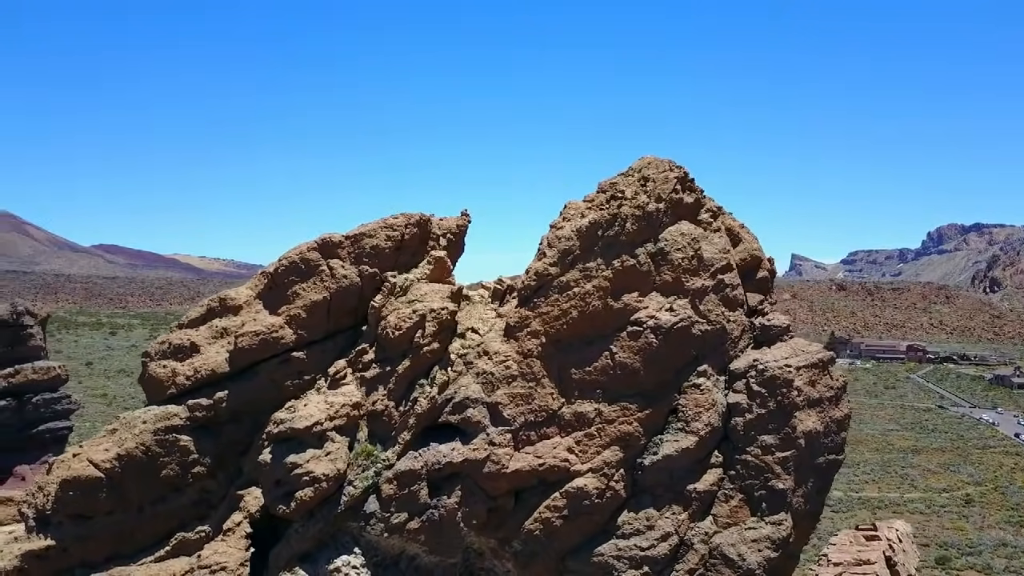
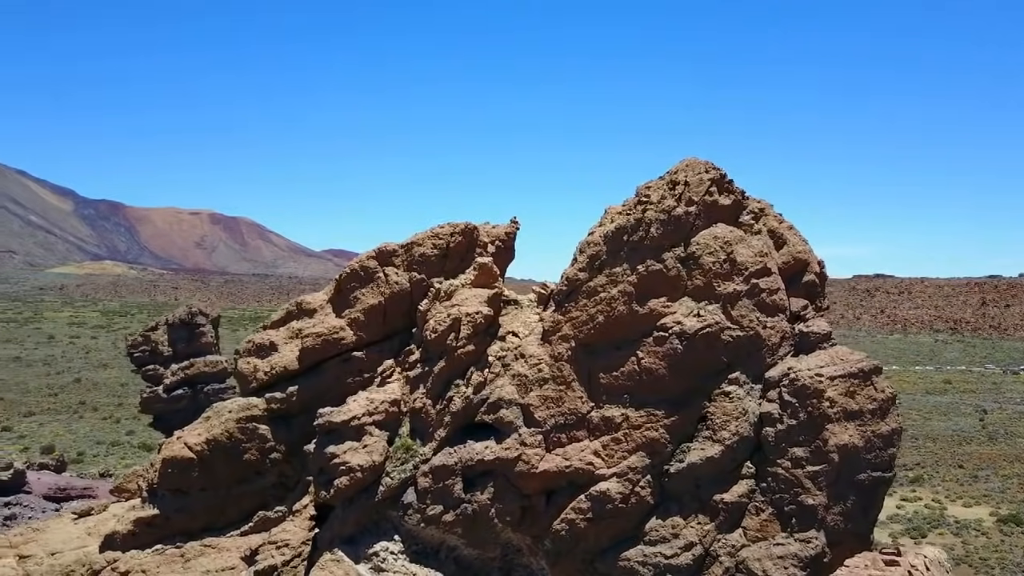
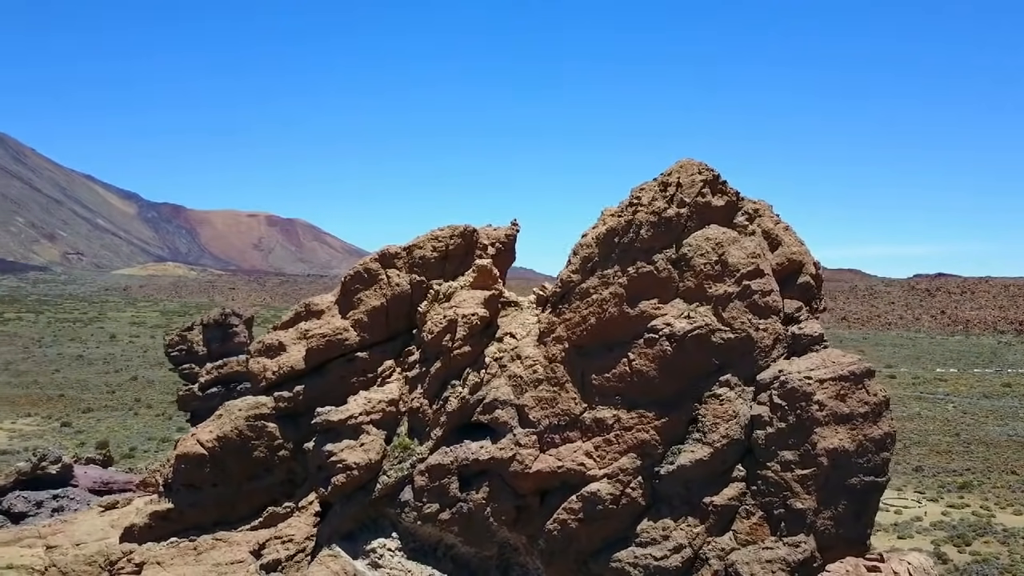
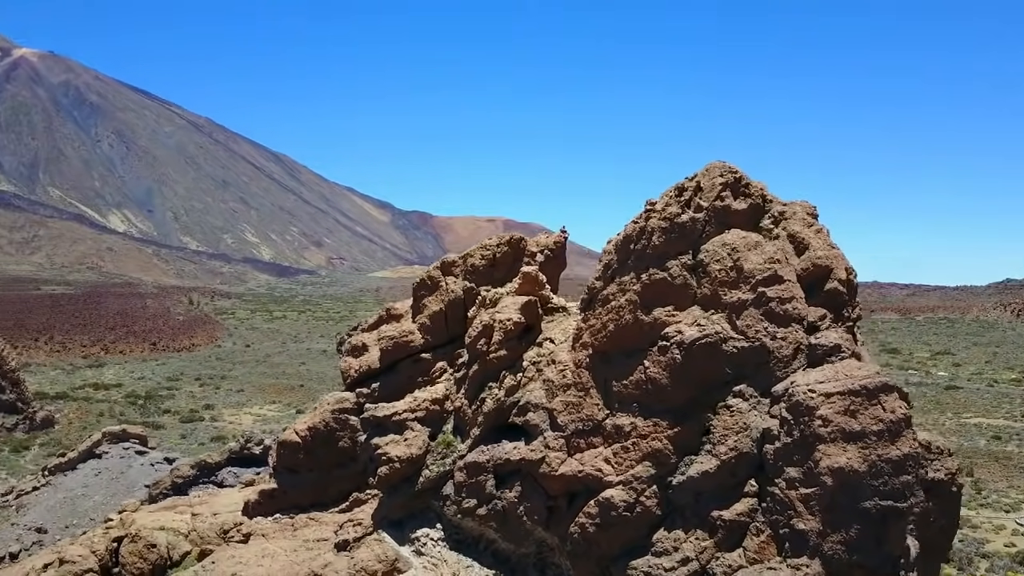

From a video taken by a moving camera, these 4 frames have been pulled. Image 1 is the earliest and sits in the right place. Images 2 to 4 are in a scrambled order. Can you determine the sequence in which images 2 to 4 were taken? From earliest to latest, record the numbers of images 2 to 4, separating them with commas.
2, 3, 4
